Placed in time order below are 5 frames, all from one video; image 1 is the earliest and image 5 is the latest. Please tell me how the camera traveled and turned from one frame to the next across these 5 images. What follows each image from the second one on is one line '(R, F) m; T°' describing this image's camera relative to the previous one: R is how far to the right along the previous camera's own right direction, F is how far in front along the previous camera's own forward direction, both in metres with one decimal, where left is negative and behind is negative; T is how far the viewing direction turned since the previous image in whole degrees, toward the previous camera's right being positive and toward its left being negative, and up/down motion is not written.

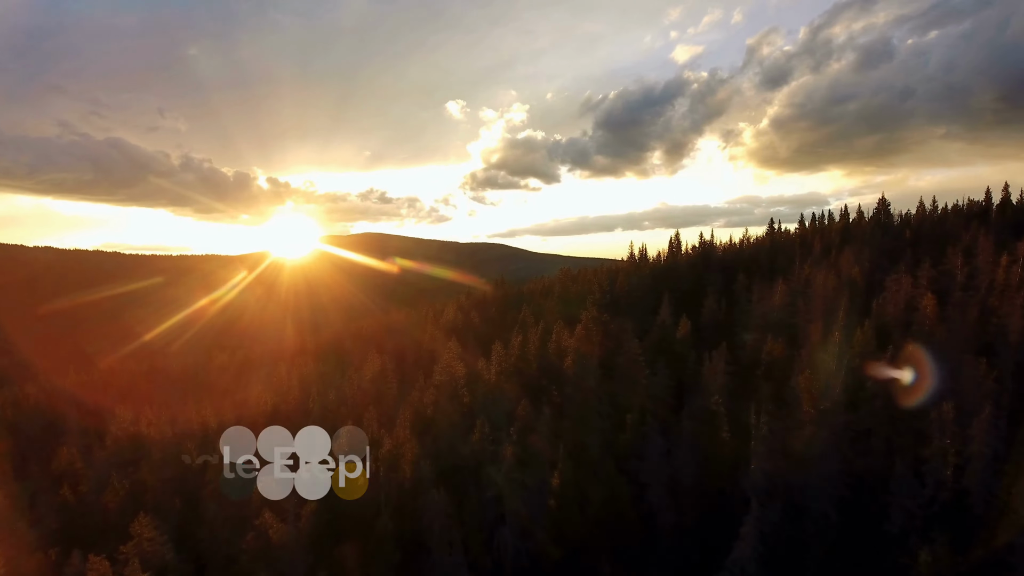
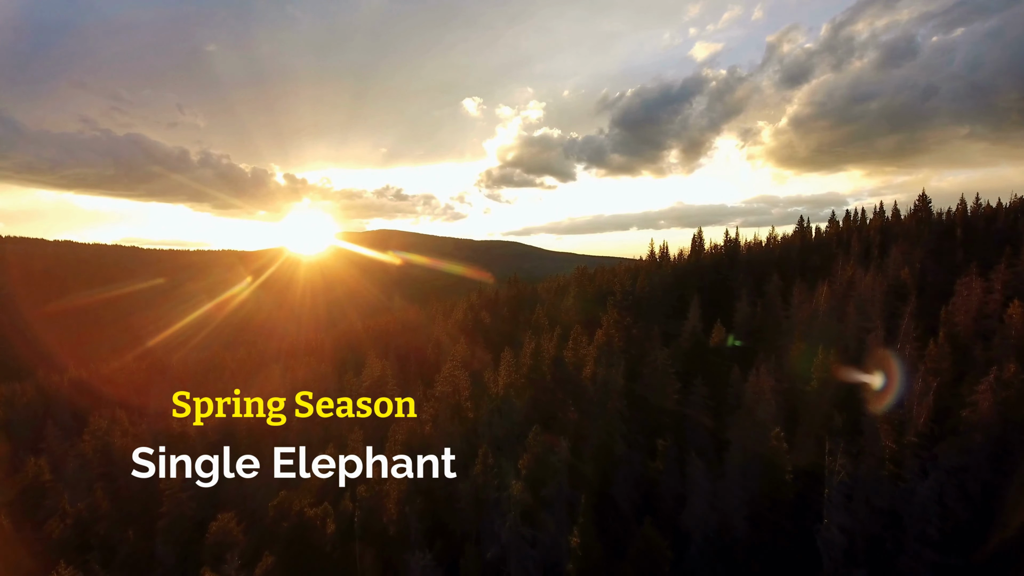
(+0.1, +4.3) m; -1°
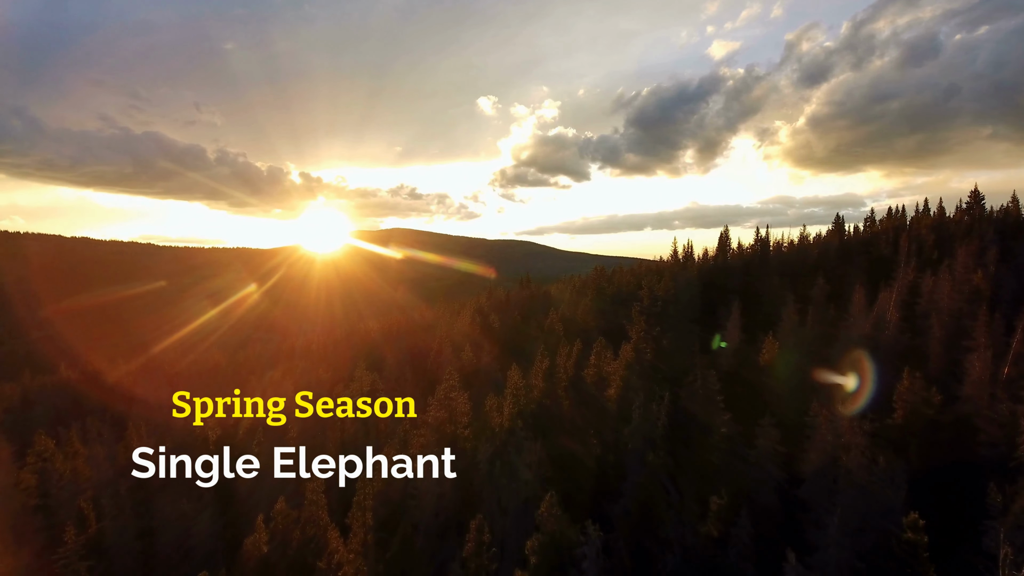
(+0.1, +5.7) m; -1°
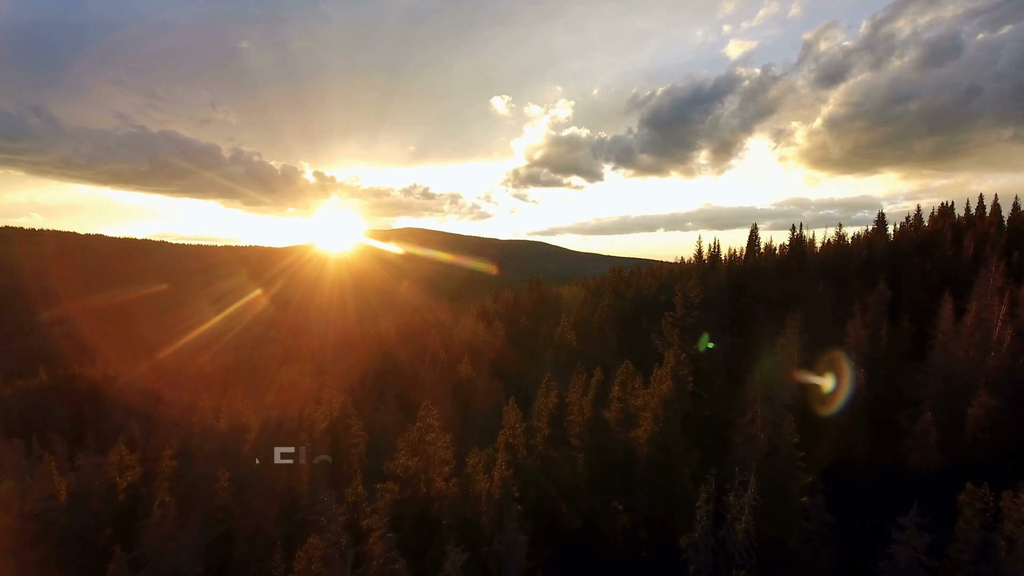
(+0.5, +7.0) m; -1°
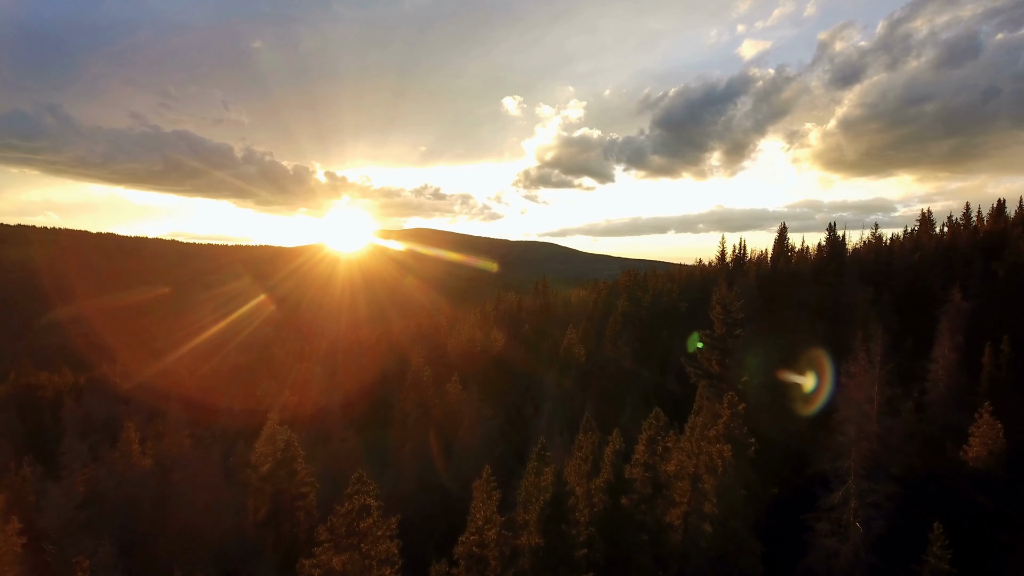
(+0.8, +6.8) m; -1°
